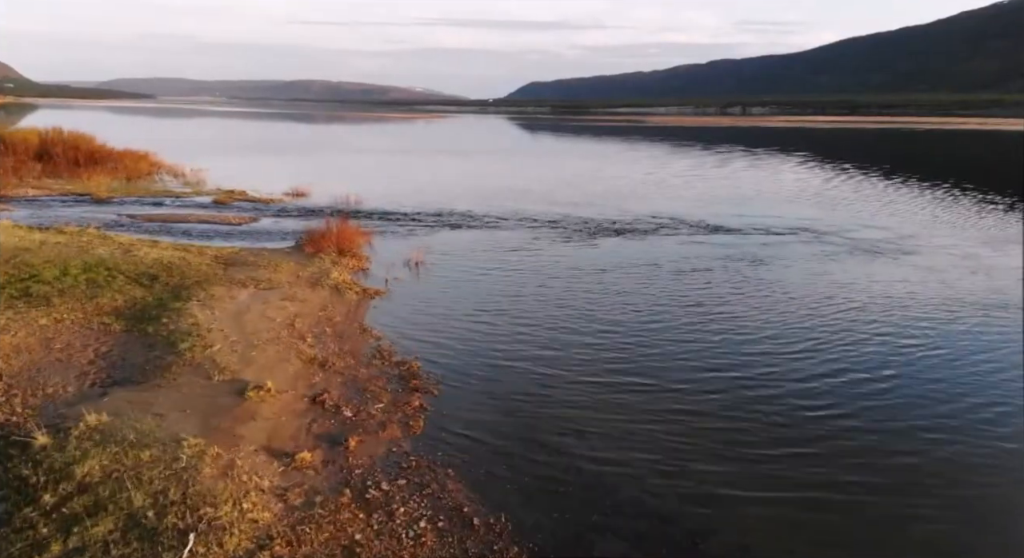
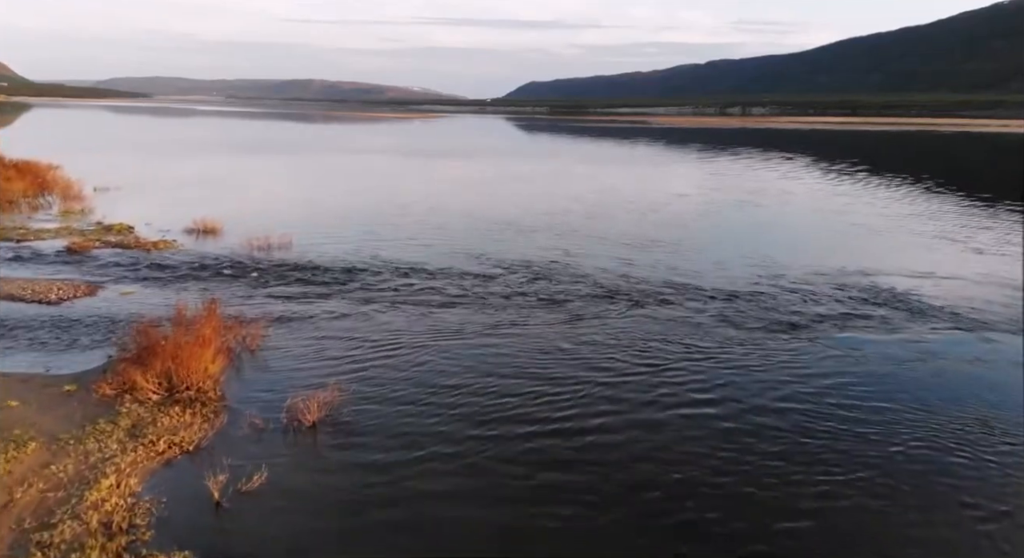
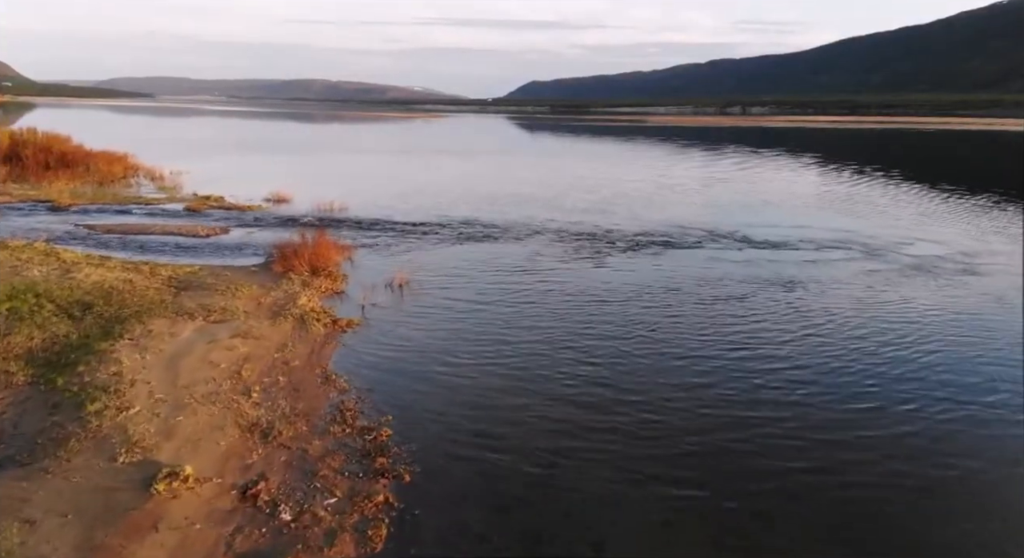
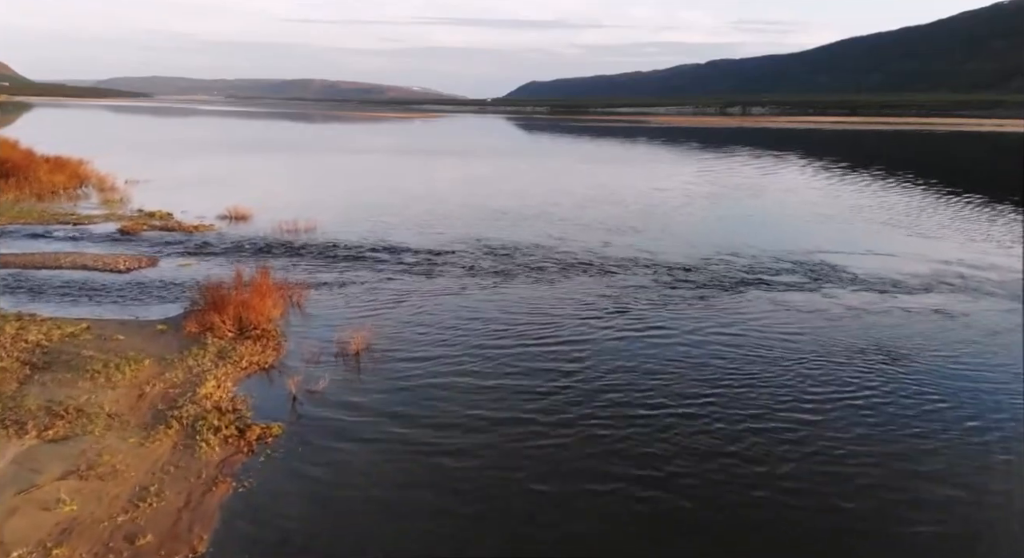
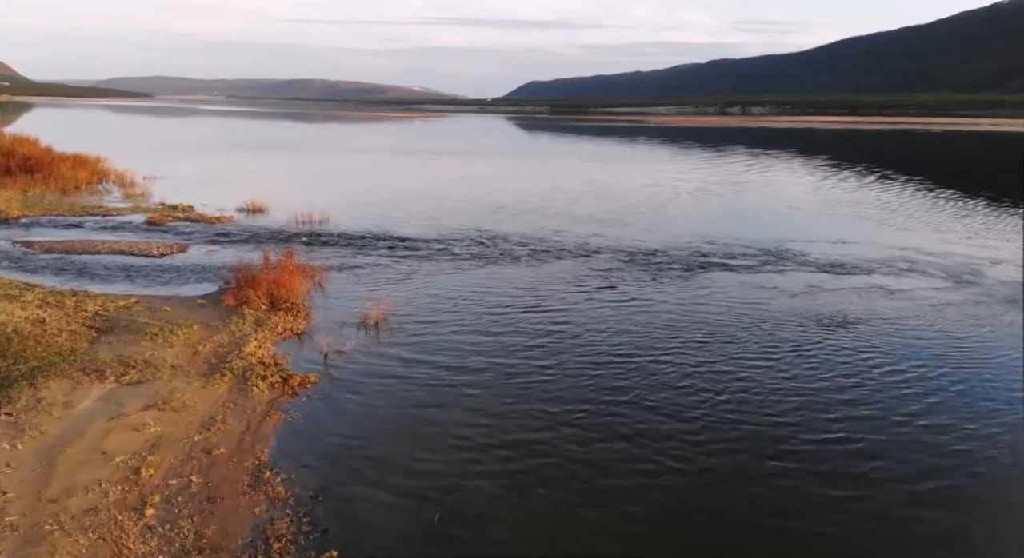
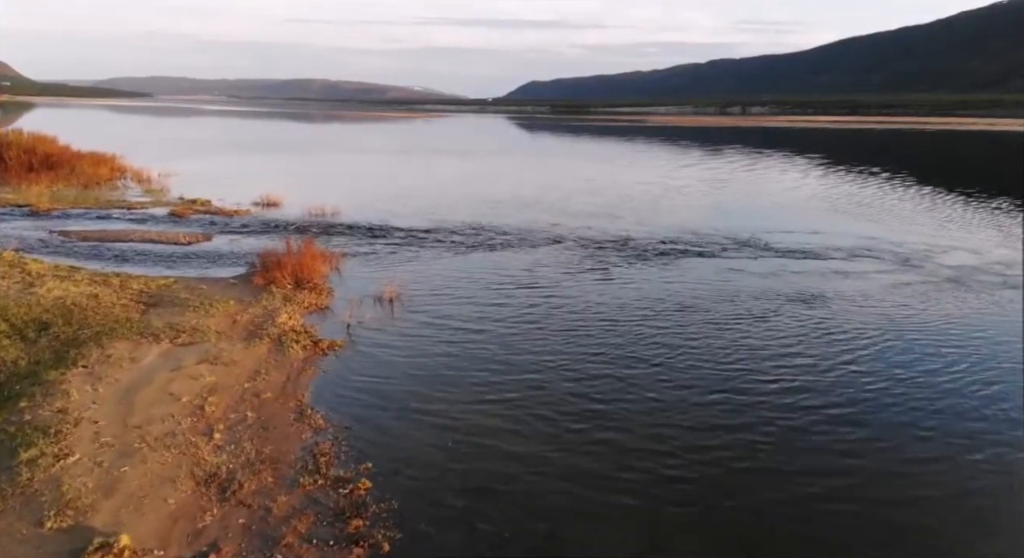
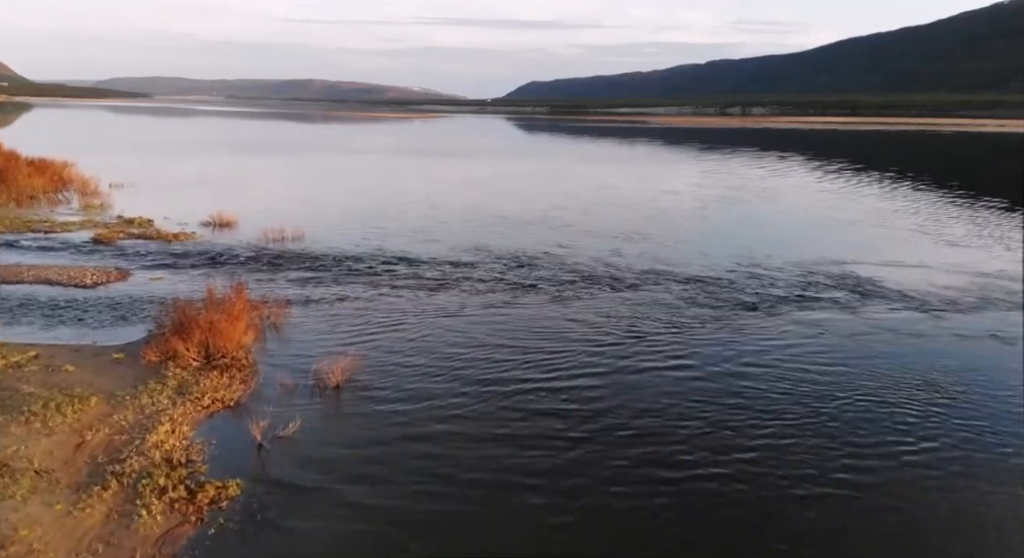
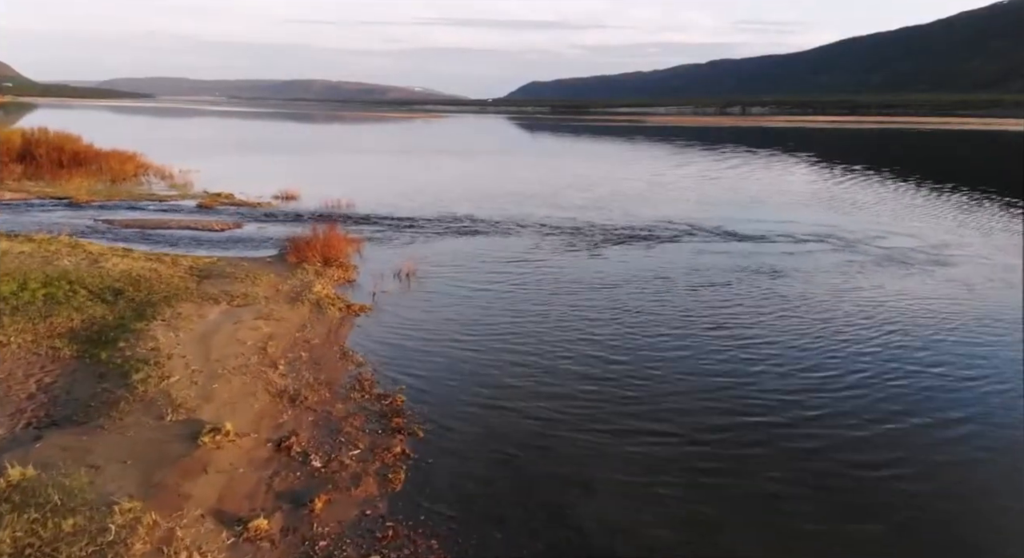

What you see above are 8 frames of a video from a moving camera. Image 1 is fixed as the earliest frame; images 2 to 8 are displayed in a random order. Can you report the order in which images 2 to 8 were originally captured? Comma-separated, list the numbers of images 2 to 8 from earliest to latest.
8, 3, 6, 5, 4, 7, 2
